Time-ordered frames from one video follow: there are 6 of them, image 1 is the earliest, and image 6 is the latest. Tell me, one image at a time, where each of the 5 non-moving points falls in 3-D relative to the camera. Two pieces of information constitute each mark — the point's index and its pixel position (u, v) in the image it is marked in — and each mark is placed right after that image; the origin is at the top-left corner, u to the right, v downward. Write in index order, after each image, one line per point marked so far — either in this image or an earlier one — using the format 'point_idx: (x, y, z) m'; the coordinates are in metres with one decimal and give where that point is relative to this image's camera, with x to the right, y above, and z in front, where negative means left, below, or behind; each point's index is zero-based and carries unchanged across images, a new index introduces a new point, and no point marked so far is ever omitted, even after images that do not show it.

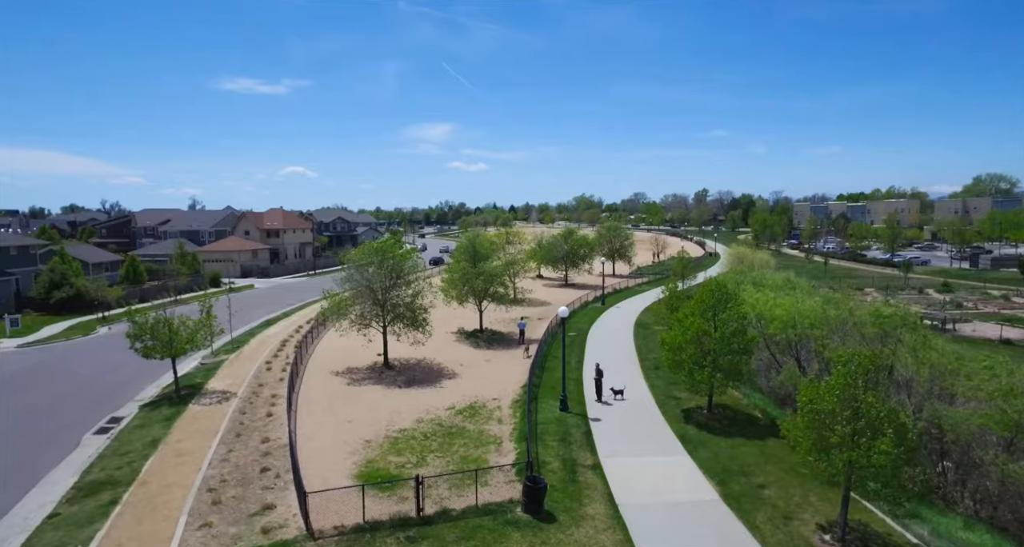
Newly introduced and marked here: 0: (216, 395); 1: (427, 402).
0: (-7.2, -2.9, +14.4) m
1: (-2.0, -3.1, +14.3) m
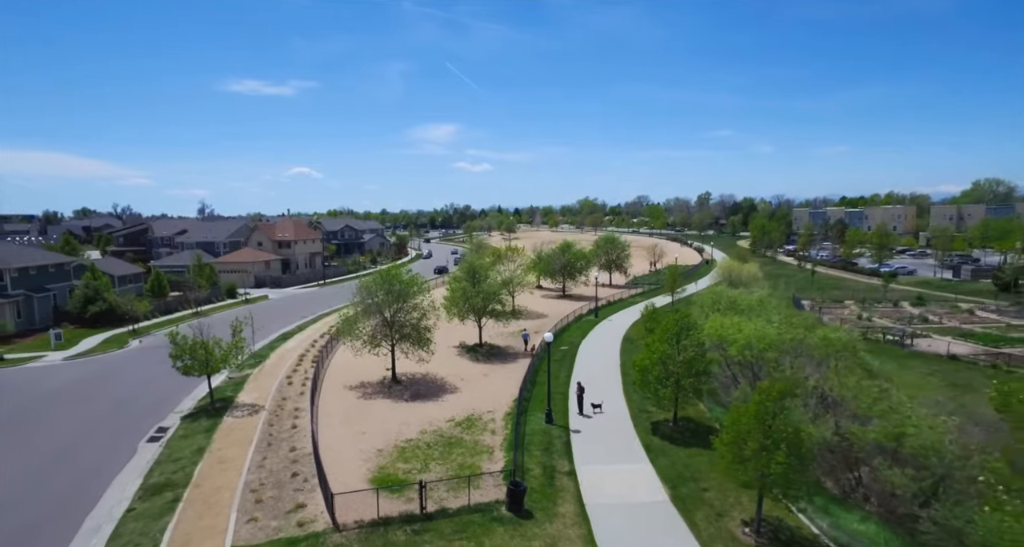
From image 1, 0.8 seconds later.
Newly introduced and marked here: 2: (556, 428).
0: (-7.4, -3.7, +16.5) m
1: (-2.2, -3.9, +16.4) m
2: (+1.1, -3.8, +15.0) m
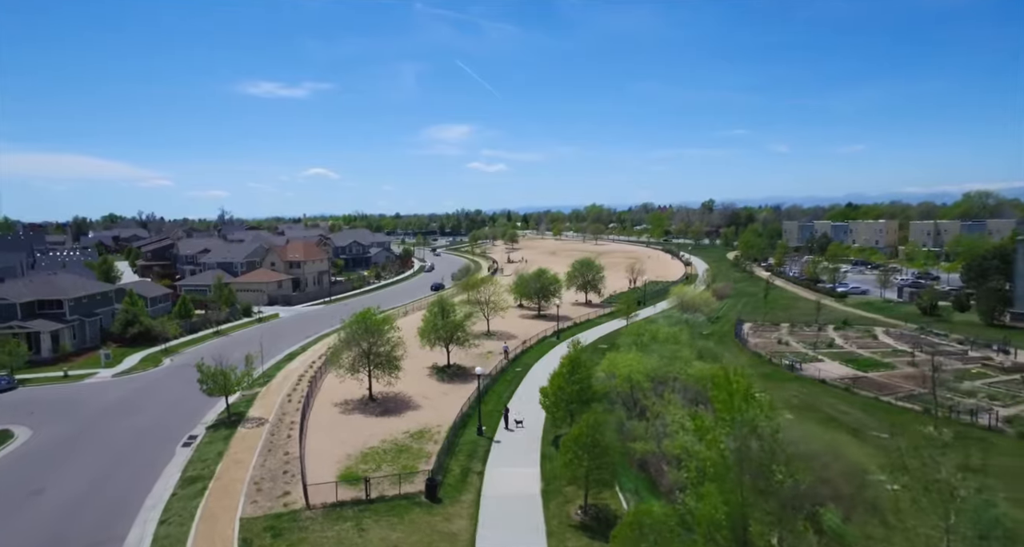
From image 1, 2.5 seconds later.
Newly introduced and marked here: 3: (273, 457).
0: (-9.5, -5.4, +21.9) m
1: (-4.3, -5.6, +21.6) m
2: (-1.0, -5.5, +20.1) m
3: (-7.5, -5.7, +18.6) m
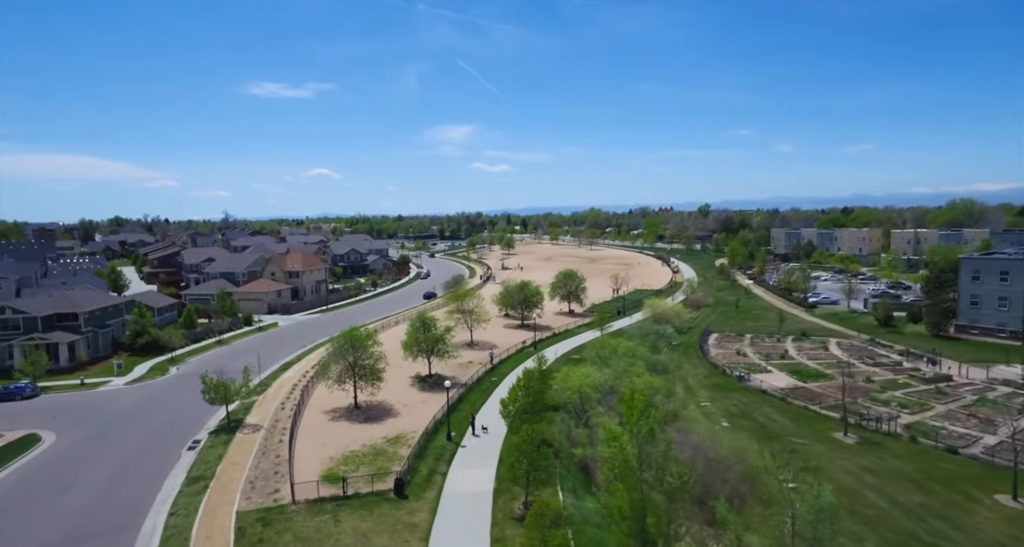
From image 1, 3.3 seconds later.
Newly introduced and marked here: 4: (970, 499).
0: (-10.8, -6.4, +24.7) m
1: (-5.7, -6.5, +24.4) m
2: (-2.4, -6.5, +22.9) m
3: (-8.9, -6.7, +21.4) m
4: (+13.2, -6.4, +17.2) m
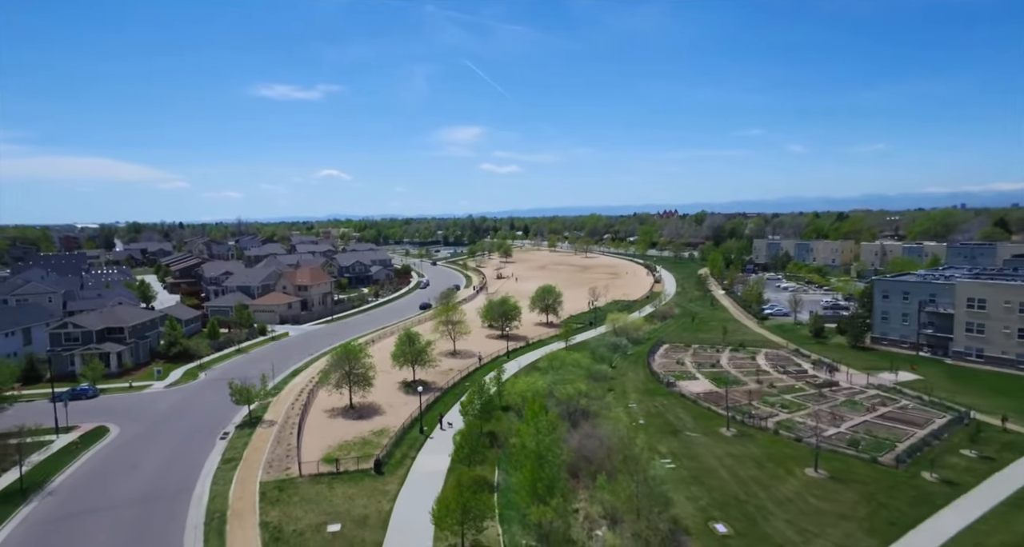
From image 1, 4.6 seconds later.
0: (-12.9, -7.9, +31.5) m
1: (-7.8, -8.0, +31.2) m
2: (-4.5, -8.0, +29.6) m
3: (-11.0, -8.2, +28.2) m
4: (+11.0, -7.9, +23.6) m
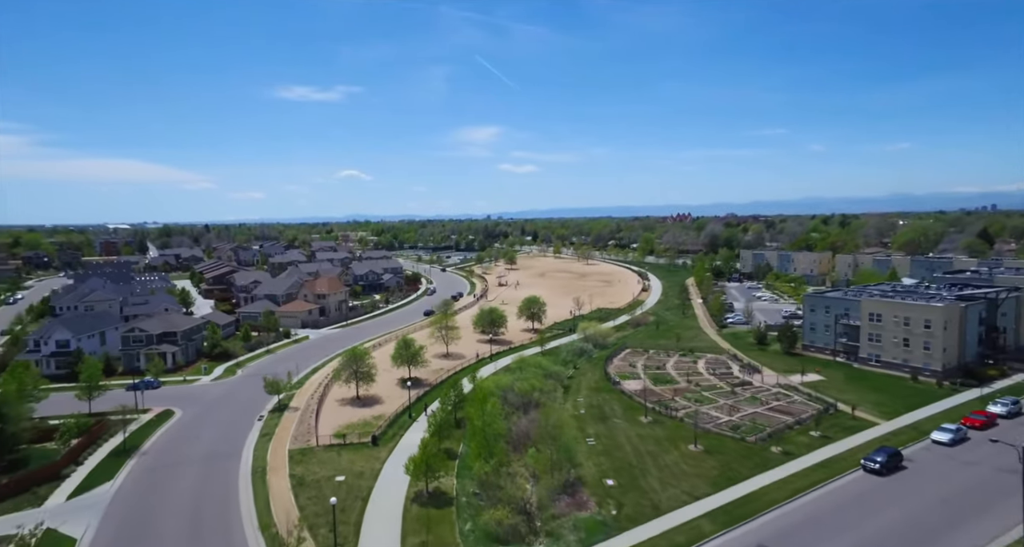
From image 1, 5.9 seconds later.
0: (-14.9, -9.2, +40.6) m
1: (-9.8, -9.4, +40.1) m
2: (-6.5, -9.4, +38.4) m
3: (-13.1, -9.5, +37.2) m
4: (+8.7, -9.4, +32.0) m
